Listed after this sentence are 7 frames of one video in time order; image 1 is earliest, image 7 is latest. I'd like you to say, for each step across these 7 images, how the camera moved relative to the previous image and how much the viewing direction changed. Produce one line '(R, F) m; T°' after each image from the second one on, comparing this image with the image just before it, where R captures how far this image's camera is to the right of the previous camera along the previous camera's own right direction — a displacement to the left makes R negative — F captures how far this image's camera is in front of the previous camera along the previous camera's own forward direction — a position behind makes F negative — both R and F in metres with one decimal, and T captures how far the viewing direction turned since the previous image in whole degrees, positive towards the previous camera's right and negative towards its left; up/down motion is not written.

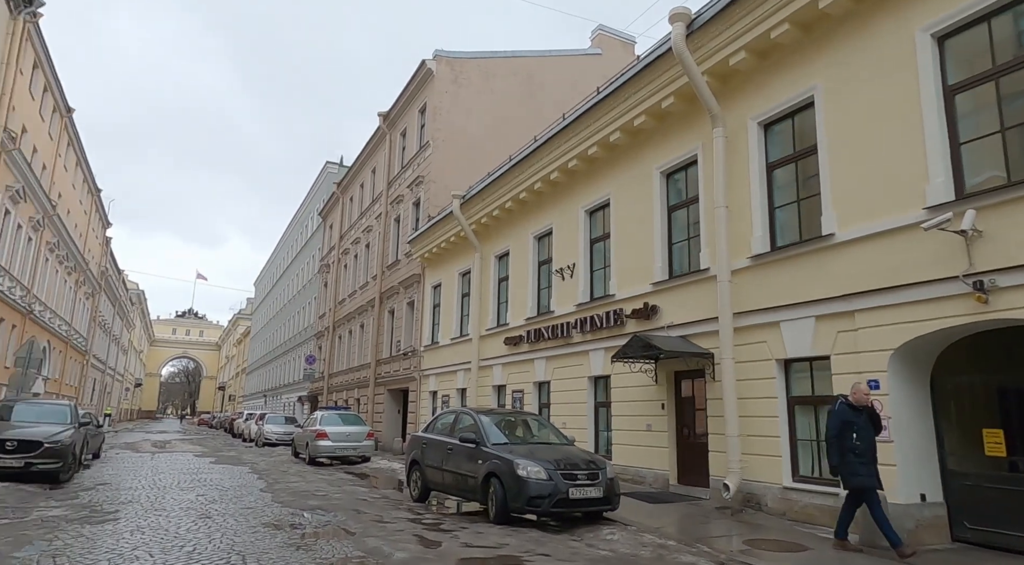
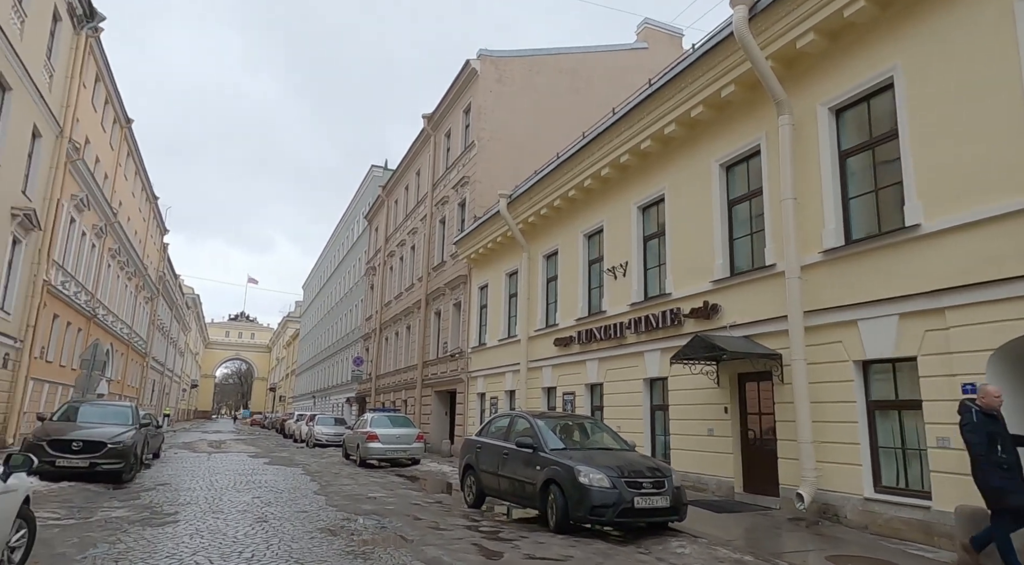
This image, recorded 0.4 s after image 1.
(-0.2, +0.3) m; -4°
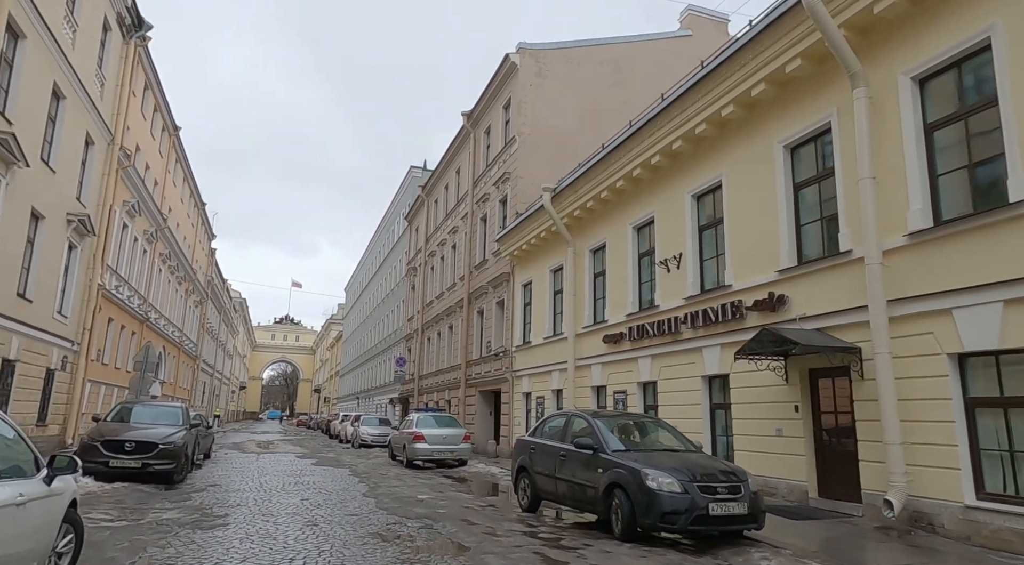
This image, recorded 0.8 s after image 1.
(-0.2, +0.4) m; -3°
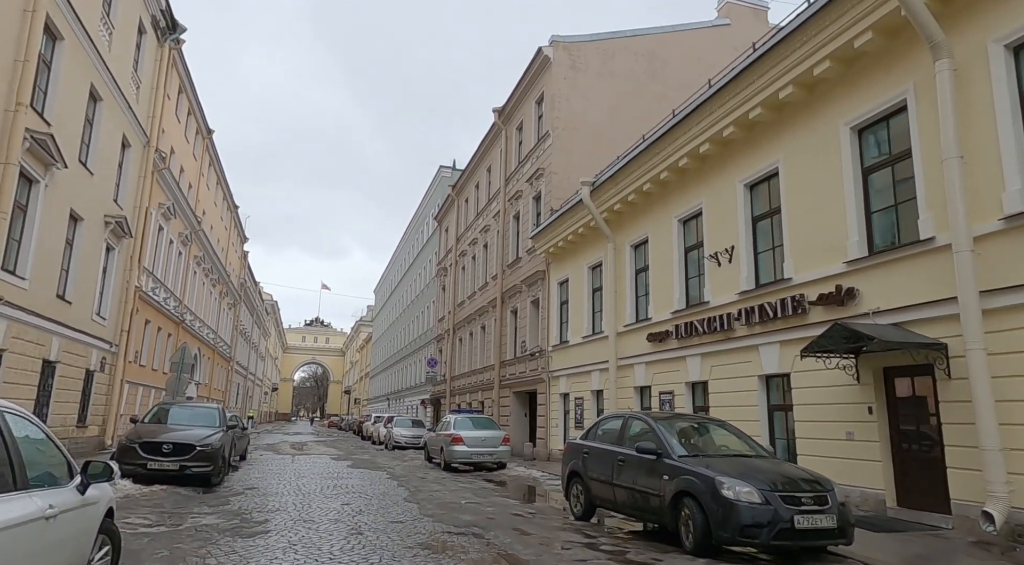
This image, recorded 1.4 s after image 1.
(-0.3, +0.4) m; -2°
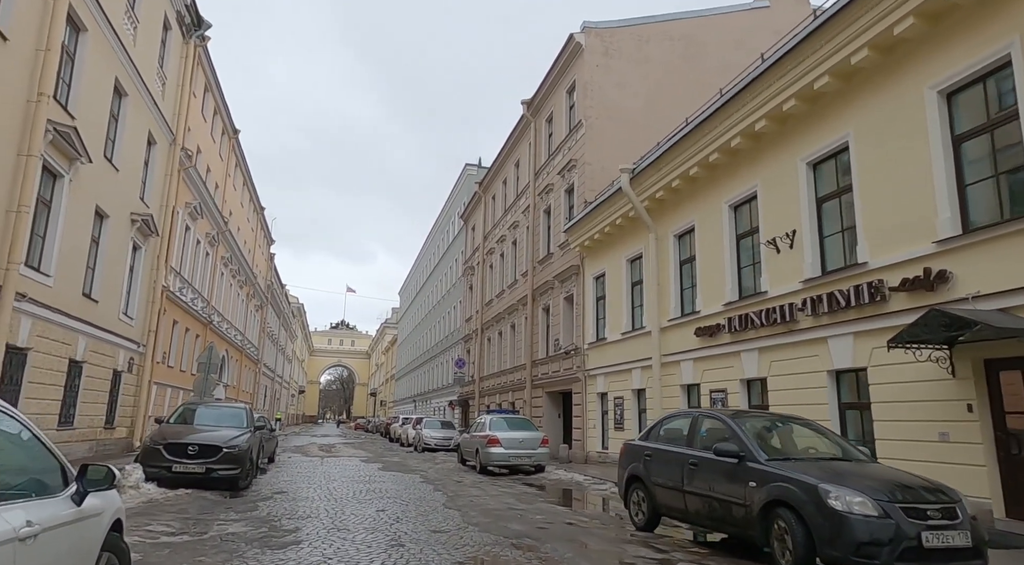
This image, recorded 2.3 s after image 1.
(-0.3, +0.7) m; -2°
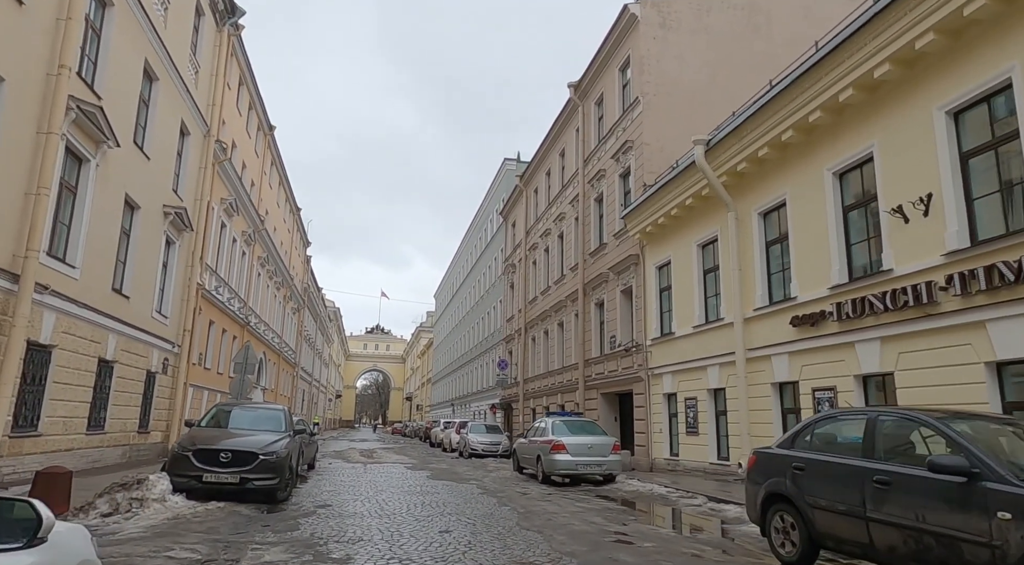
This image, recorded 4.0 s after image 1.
(-0.6, +1.5) m; -3°
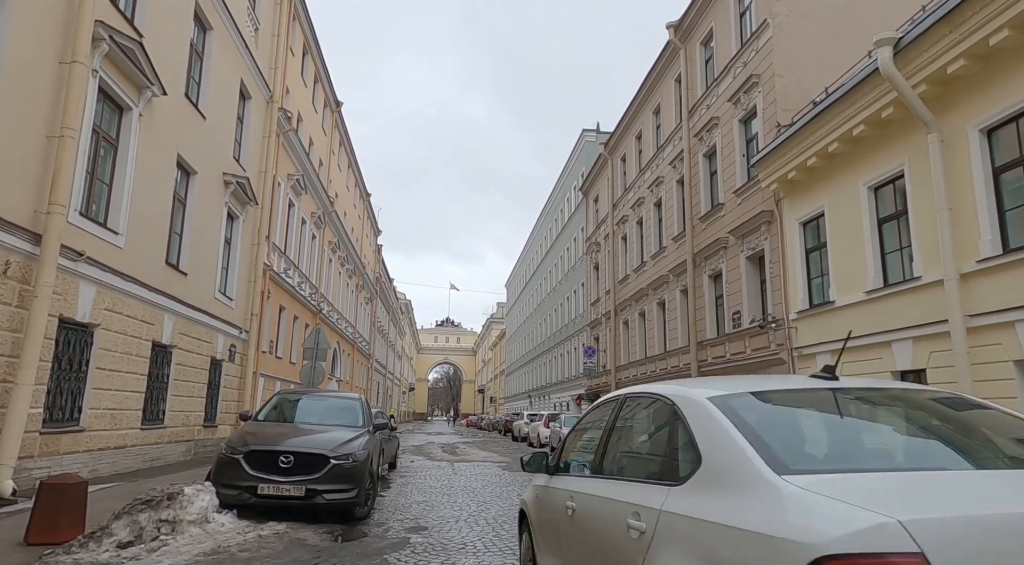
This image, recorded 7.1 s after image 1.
(-1.0, +2.7) m; -6°
